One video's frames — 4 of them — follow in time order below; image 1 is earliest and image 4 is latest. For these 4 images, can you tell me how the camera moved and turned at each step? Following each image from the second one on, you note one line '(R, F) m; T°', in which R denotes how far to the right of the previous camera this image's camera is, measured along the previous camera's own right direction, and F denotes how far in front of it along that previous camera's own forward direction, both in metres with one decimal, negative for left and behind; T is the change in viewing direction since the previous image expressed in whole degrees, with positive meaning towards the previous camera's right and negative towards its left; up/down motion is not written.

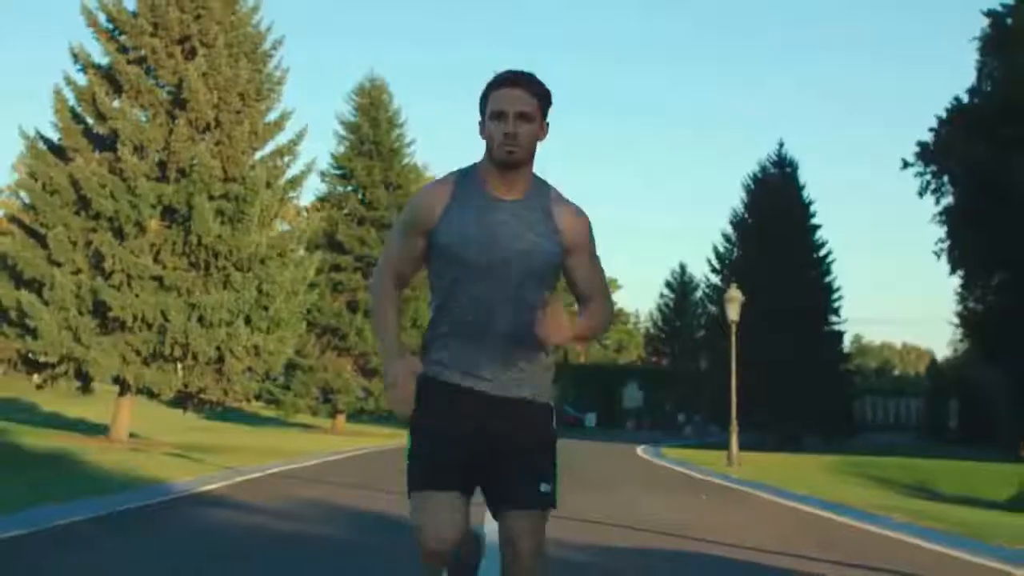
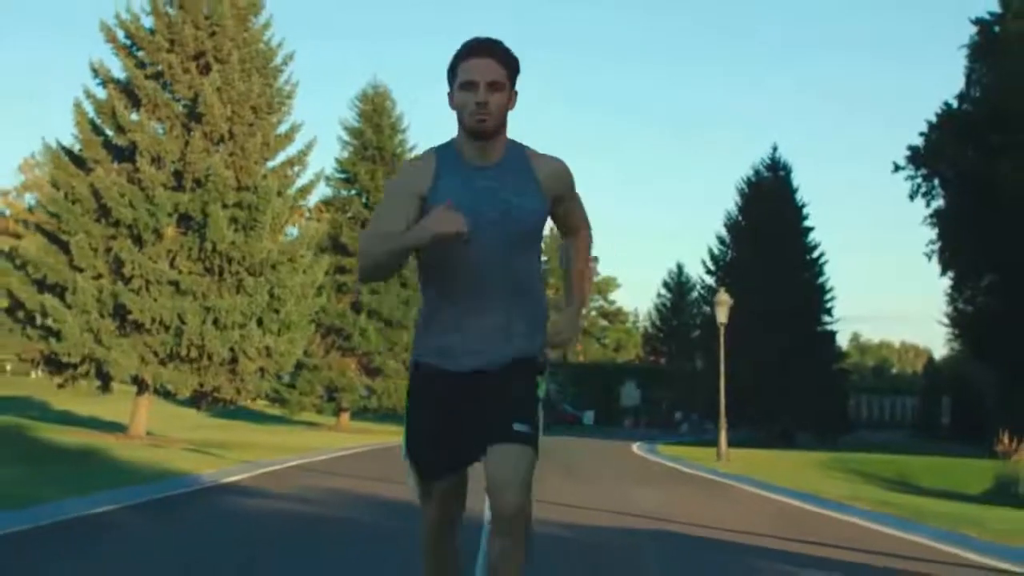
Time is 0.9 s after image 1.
(0.0, -1.1) m; 0°
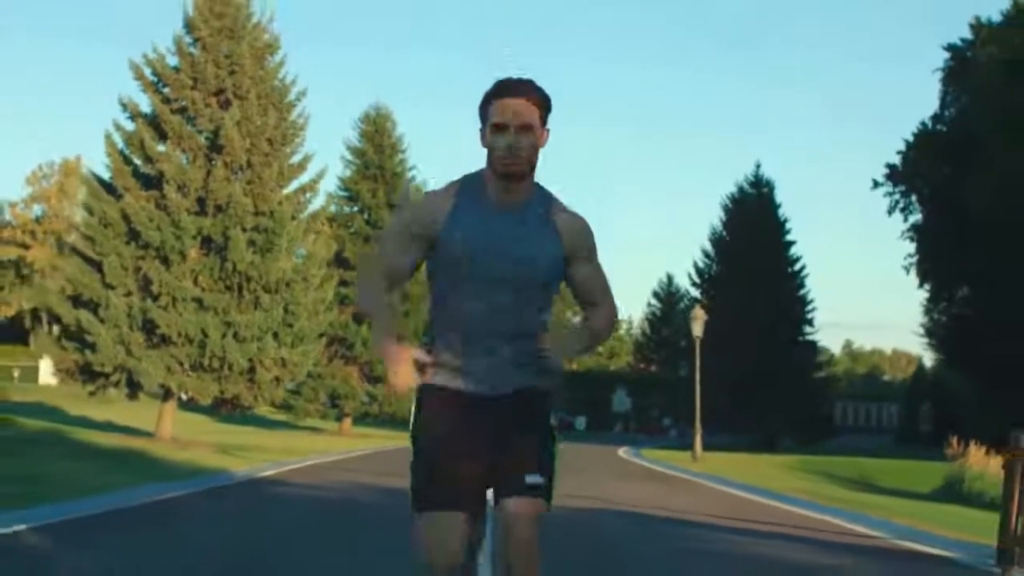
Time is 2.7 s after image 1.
(0.0, -2.2) m; 0°
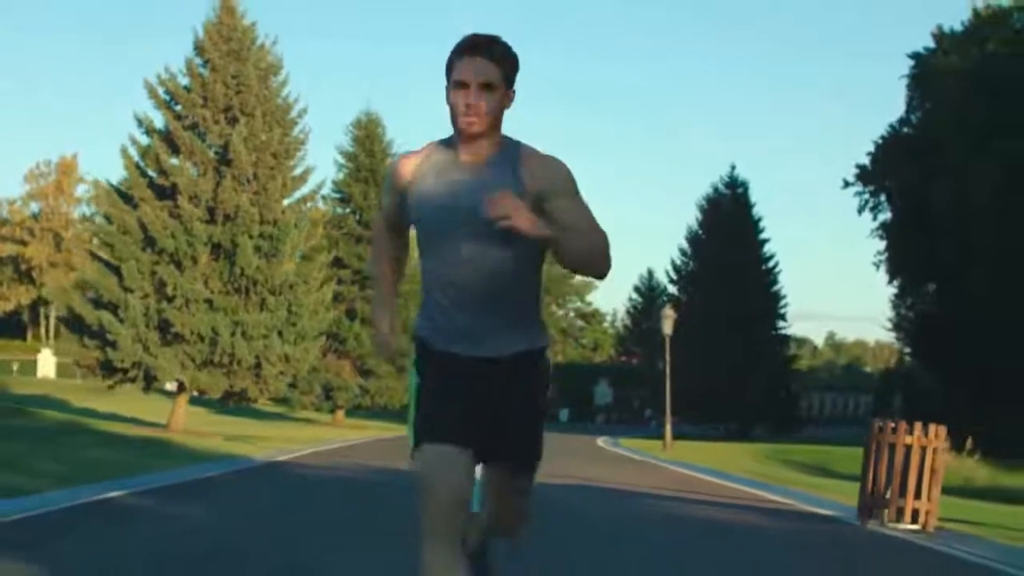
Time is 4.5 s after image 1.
(0.0, -2.3) m; +1°
